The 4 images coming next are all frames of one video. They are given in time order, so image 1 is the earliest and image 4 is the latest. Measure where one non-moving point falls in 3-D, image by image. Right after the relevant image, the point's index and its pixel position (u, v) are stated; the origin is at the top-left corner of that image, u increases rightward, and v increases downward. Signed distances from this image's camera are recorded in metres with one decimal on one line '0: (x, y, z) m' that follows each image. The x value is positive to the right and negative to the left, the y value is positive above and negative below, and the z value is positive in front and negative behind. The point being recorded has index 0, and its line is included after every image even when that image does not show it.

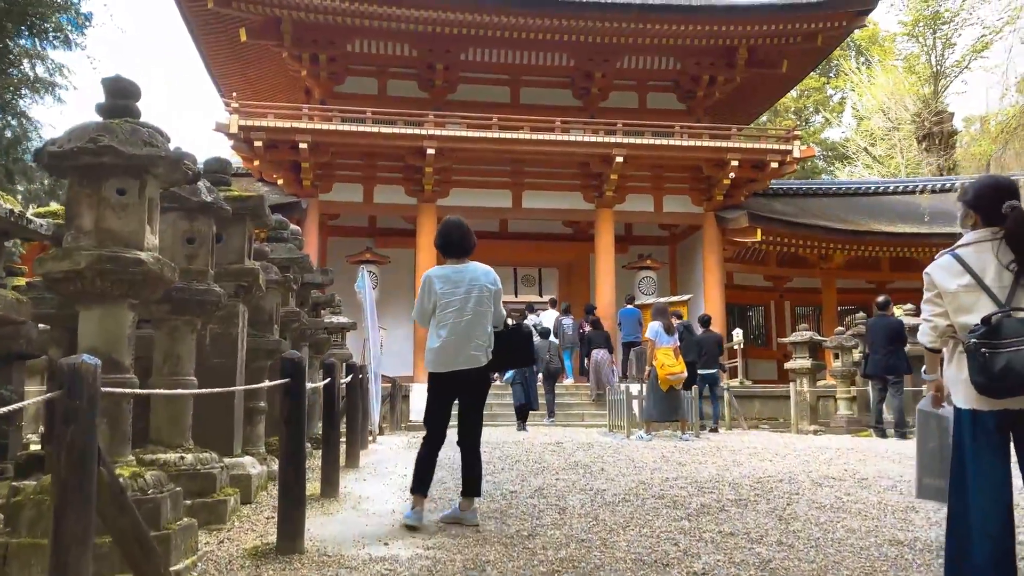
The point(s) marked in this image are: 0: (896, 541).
0: (+1.3, -0.9, +2.8) m
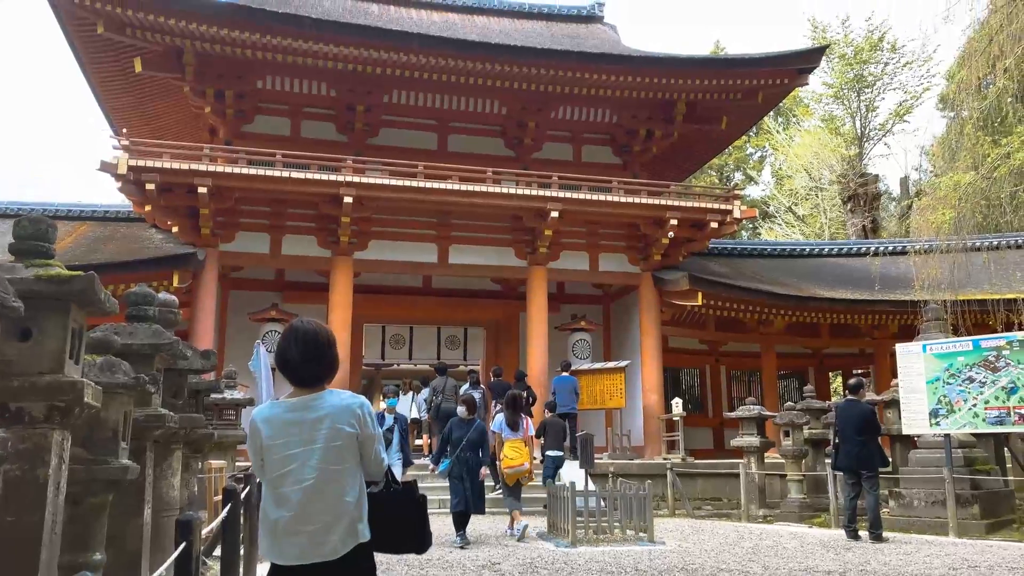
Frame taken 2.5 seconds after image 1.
0: (+1.2, -1.3, +1.8) m
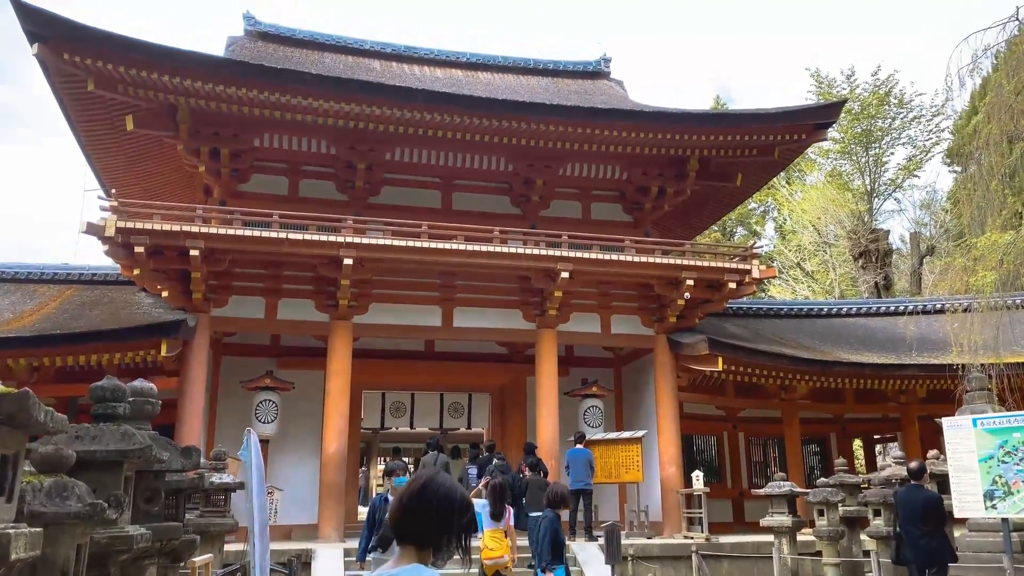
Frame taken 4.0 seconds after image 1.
0: (+1.4, -1.5, +1.2) m
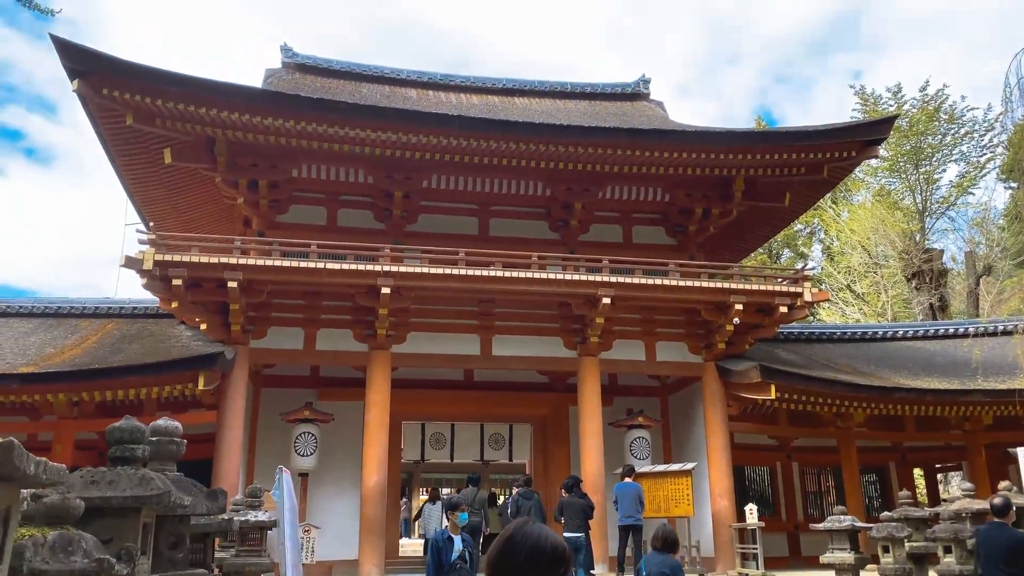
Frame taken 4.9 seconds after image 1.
0: (+1.4, -1.5, +0.8) m
